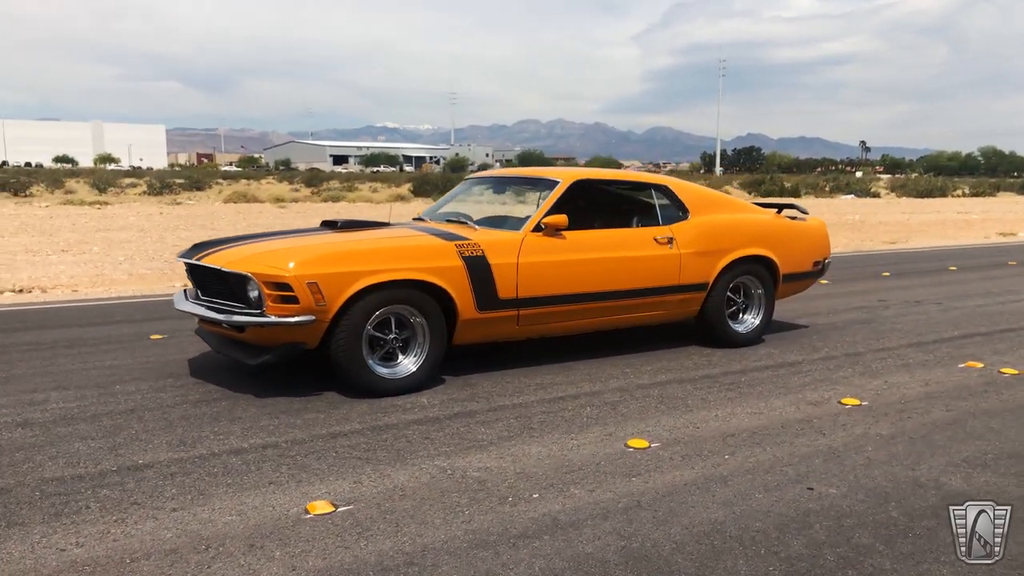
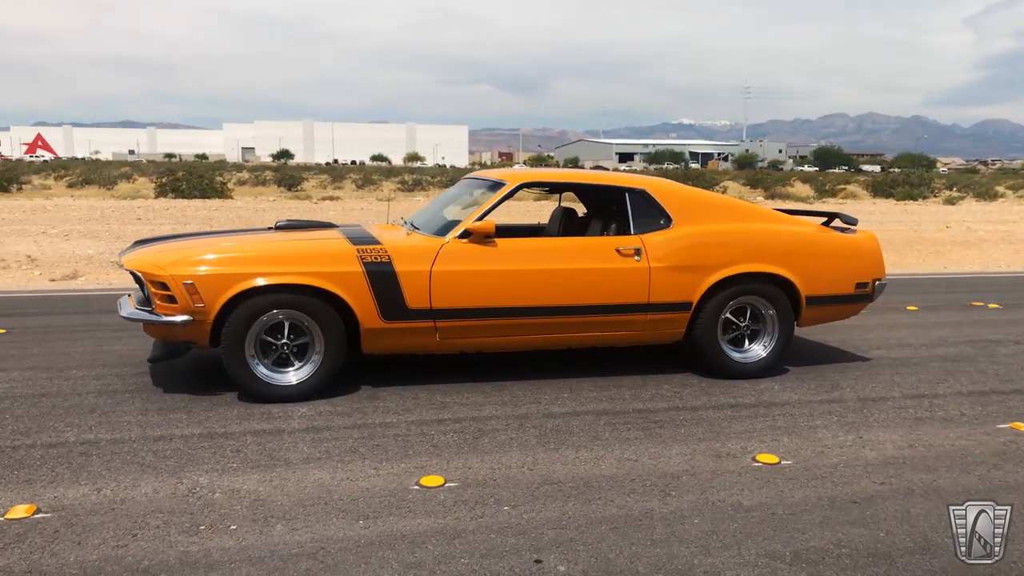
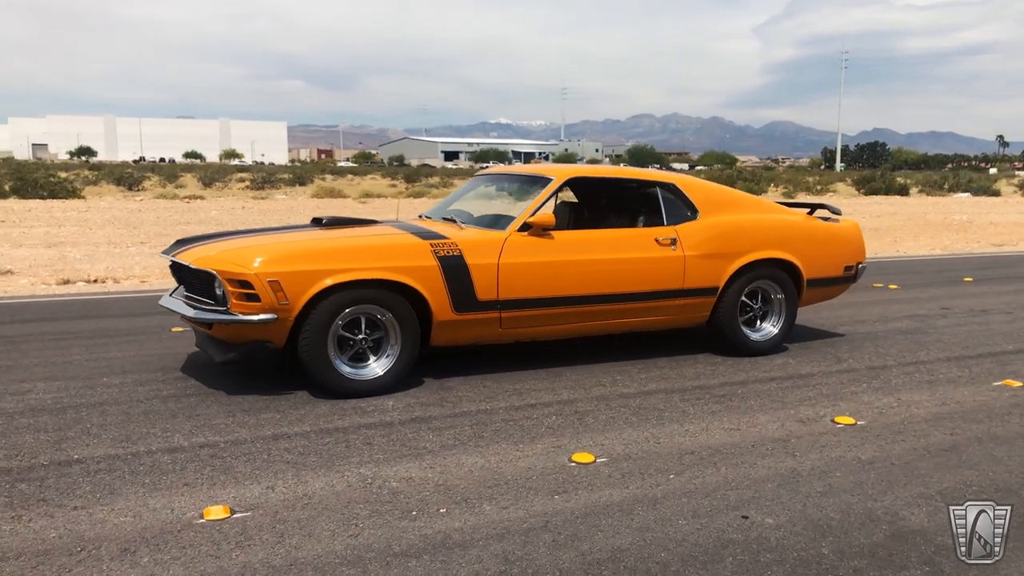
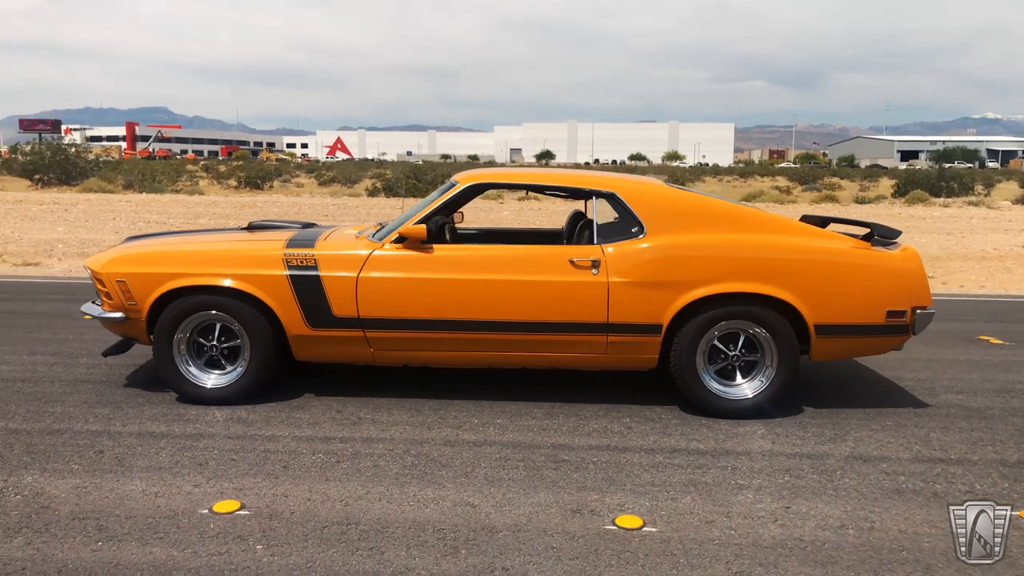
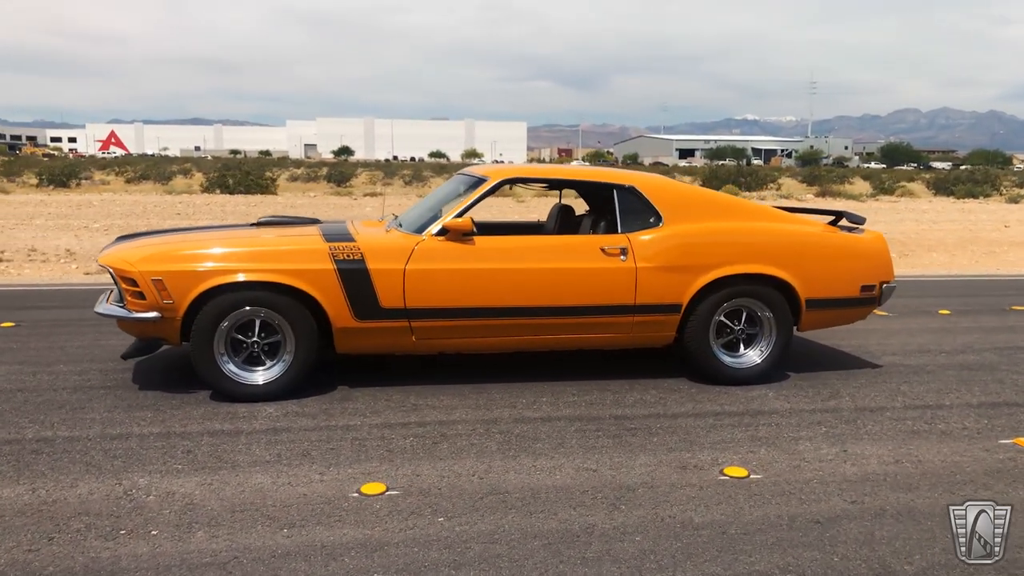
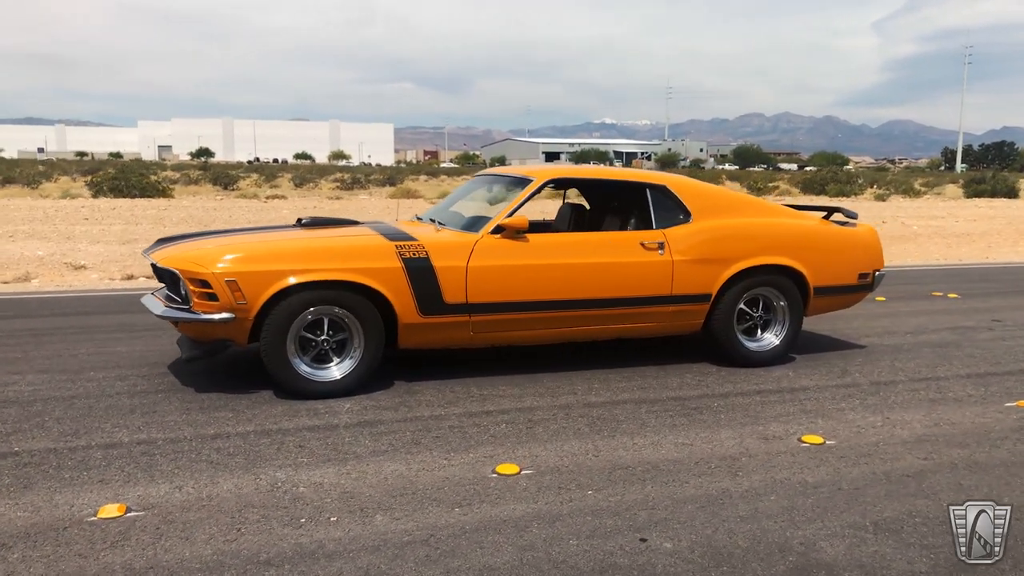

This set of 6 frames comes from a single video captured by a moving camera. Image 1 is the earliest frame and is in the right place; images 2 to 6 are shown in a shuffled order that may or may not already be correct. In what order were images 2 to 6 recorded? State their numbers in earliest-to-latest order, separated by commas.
3, 6, 2, 5, 4
